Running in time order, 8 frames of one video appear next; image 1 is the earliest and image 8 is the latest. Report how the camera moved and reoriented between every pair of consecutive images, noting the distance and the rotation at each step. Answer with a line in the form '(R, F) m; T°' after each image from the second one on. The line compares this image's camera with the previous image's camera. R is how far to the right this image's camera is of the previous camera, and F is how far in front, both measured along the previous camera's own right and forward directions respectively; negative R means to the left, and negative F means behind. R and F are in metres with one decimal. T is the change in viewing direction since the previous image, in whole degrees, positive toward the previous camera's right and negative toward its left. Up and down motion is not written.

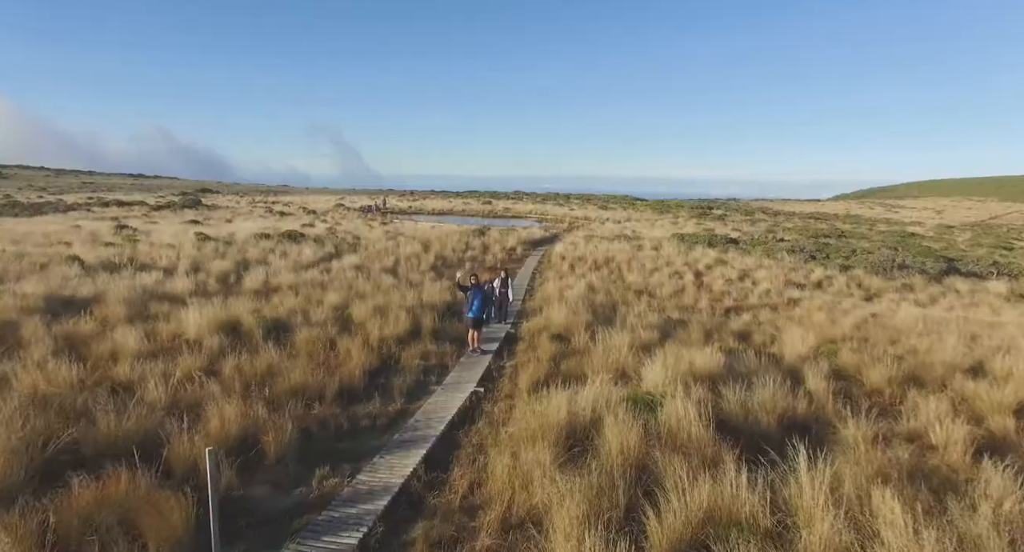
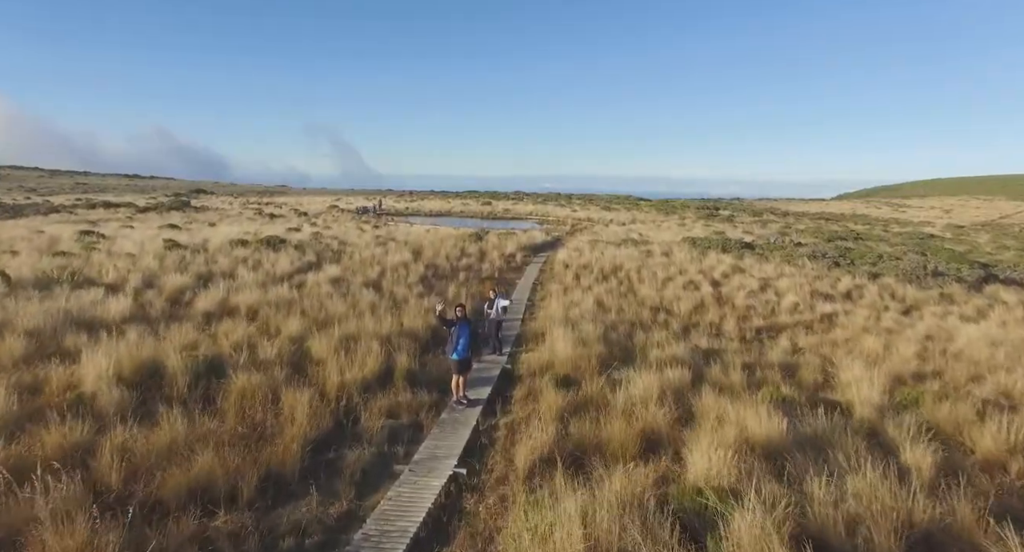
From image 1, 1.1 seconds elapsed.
(+0.1, +1.6) m; 0°
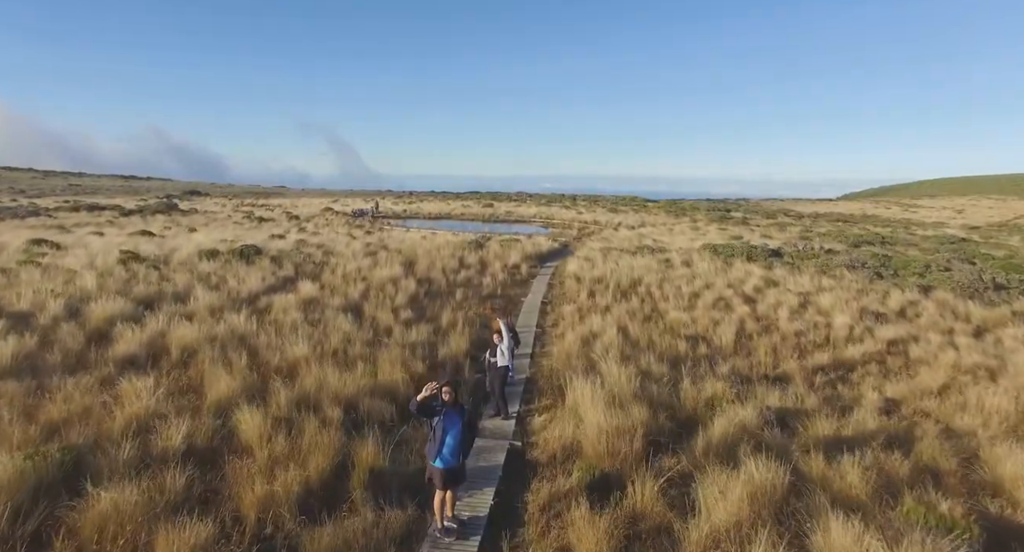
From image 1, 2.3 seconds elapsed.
(-0.1, +2.0) m; 0°
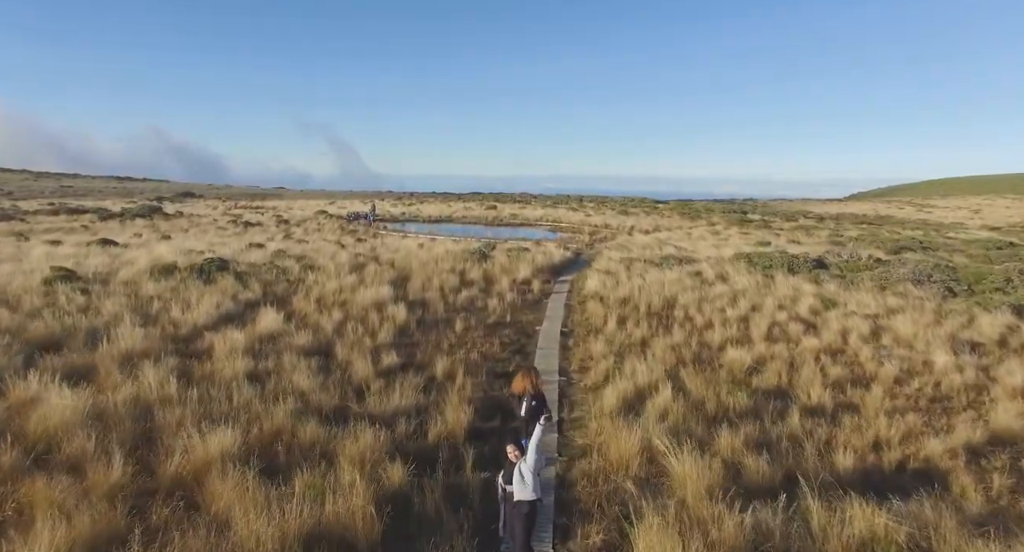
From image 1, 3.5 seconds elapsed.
(-0.2, +2.5) m; 0°
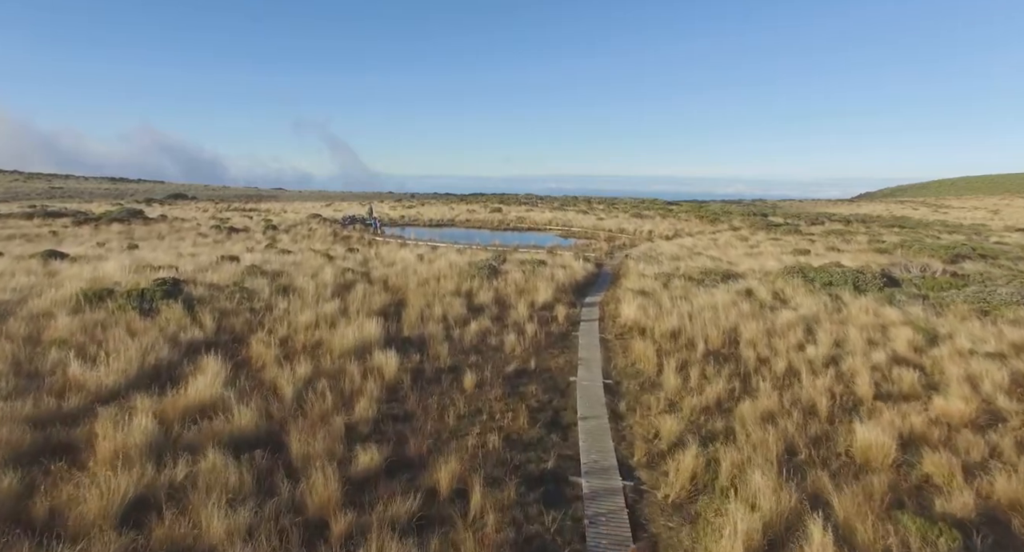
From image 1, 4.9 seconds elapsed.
(-0.4, +2.7) m; 0°
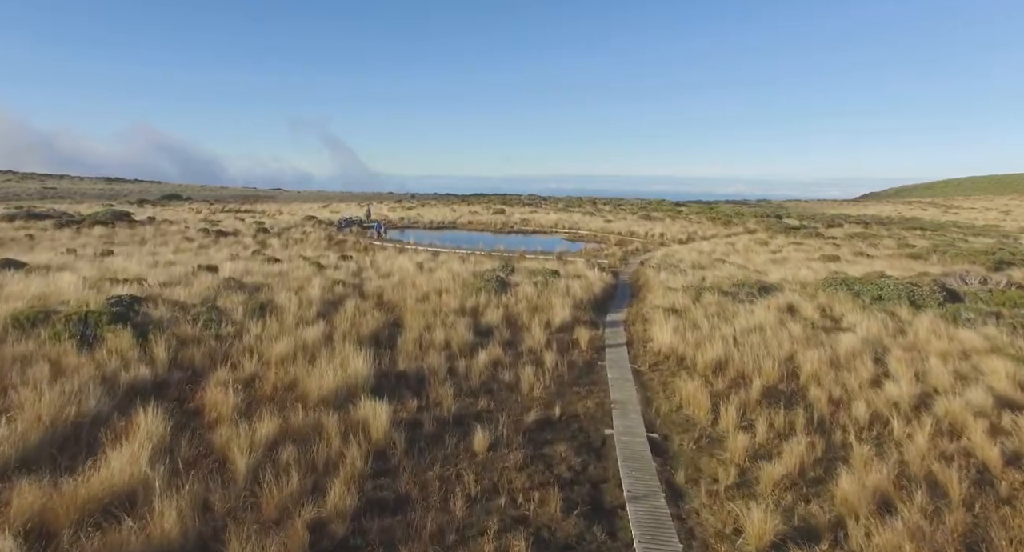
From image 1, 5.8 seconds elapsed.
(-0.2, +1.7) m; 0°
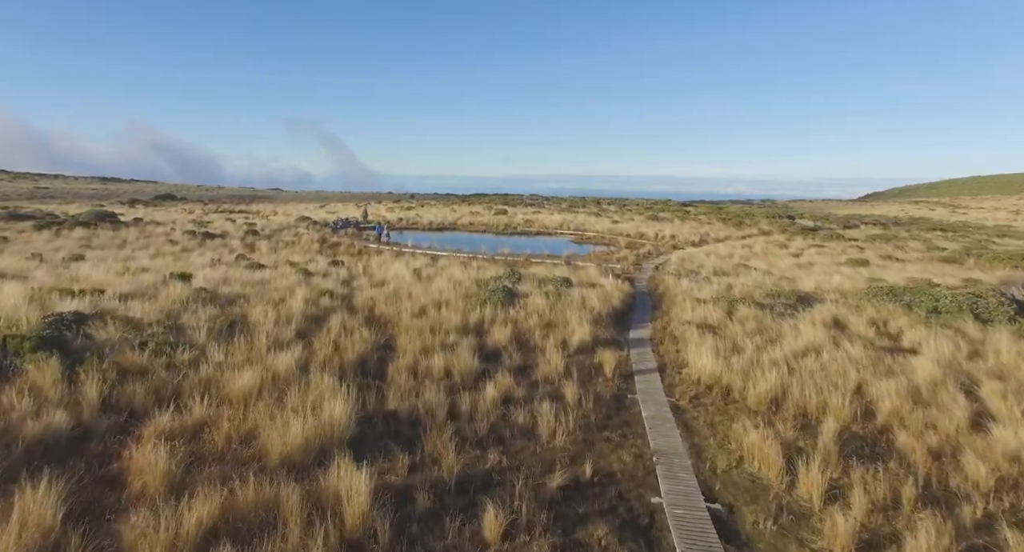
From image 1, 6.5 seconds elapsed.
(-0.2, +1.6) m; 0°
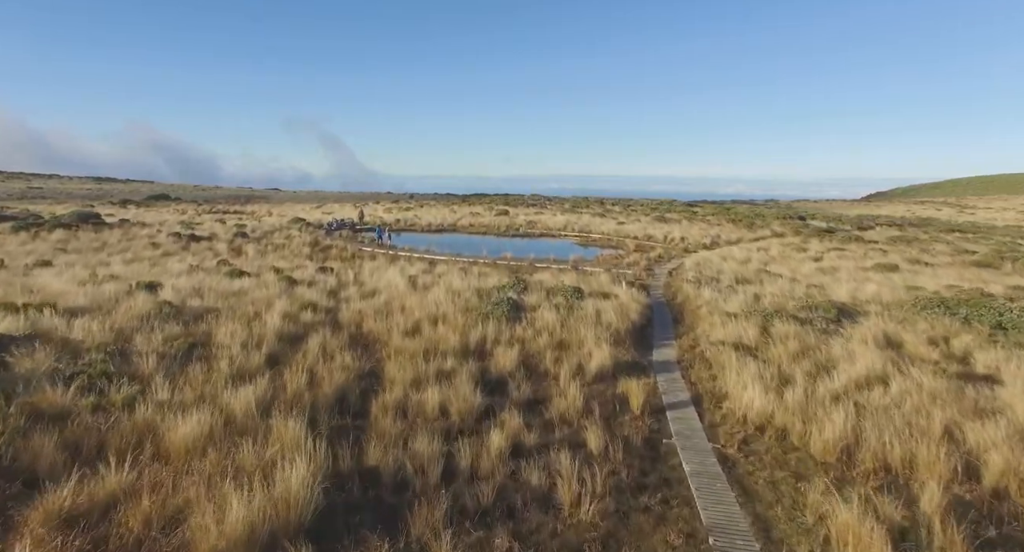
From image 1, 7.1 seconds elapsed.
(-0.1, +1.4) m; 0°
